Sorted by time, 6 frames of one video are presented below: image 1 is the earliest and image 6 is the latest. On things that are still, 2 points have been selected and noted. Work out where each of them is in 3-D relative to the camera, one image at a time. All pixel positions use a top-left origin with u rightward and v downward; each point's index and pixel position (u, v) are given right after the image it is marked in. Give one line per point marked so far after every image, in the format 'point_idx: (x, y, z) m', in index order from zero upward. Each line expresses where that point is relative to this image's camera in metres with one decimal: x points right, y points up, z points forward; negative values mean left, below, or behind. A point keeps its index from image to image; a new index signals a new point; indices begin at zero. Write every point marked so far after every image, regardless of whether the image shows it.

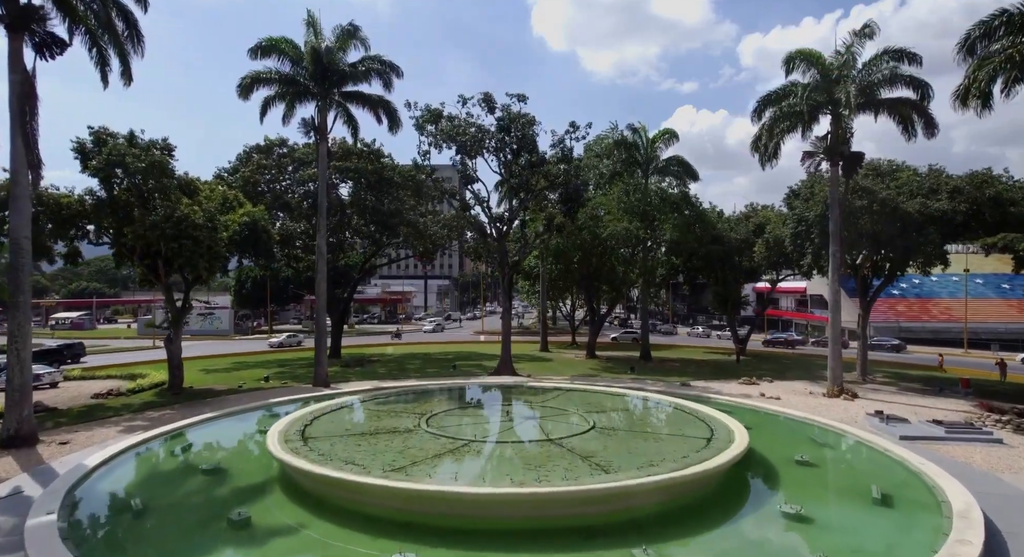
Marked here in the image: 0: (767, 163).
0: (+8.4, +3.8, +19.6) m
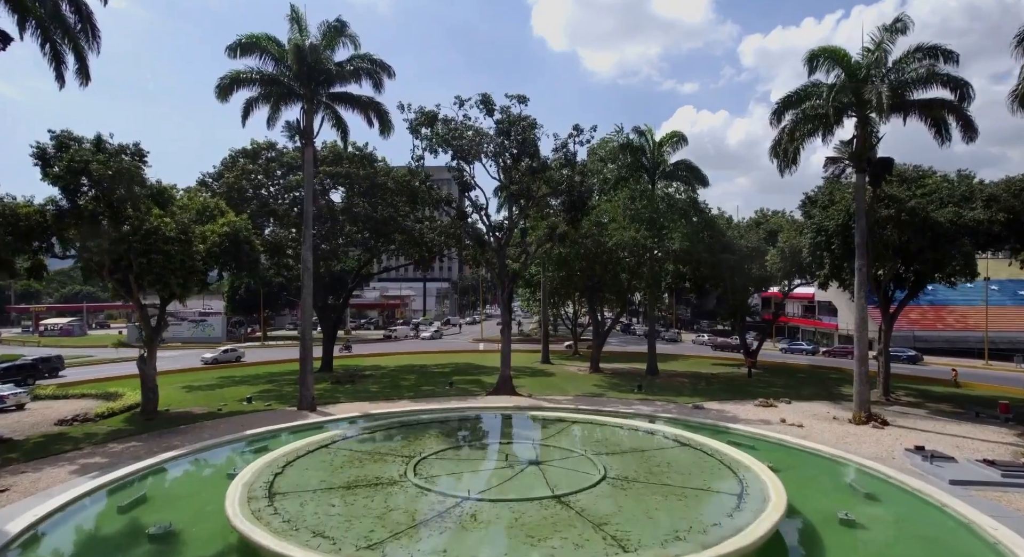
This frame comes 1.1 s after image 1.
0: (+8.4, +3.4, +18.2) m
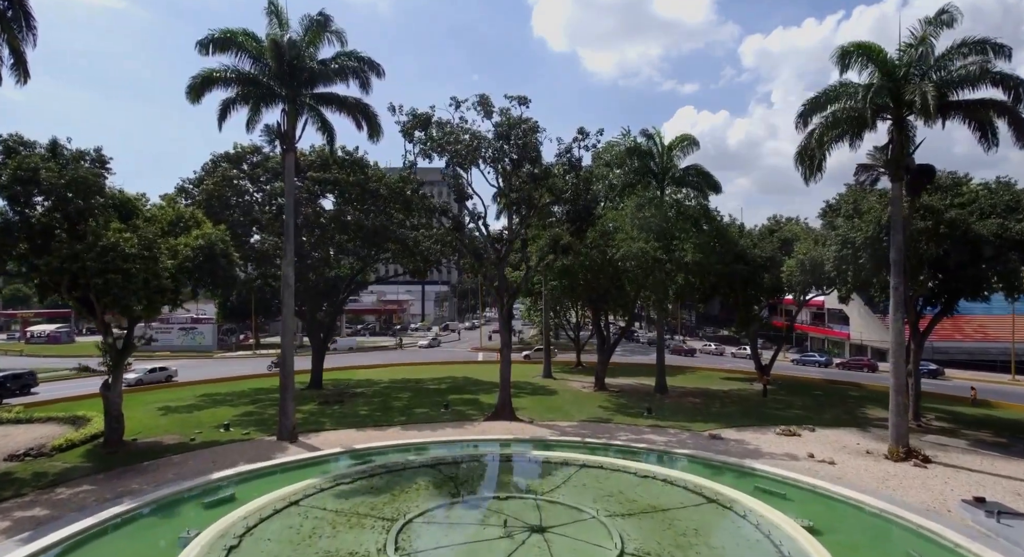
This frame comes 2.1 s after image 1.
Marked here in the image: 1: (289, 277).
0: (+8.4, +2.9, +16.7) m
1: (-6.5, 0.0, +17.4) m
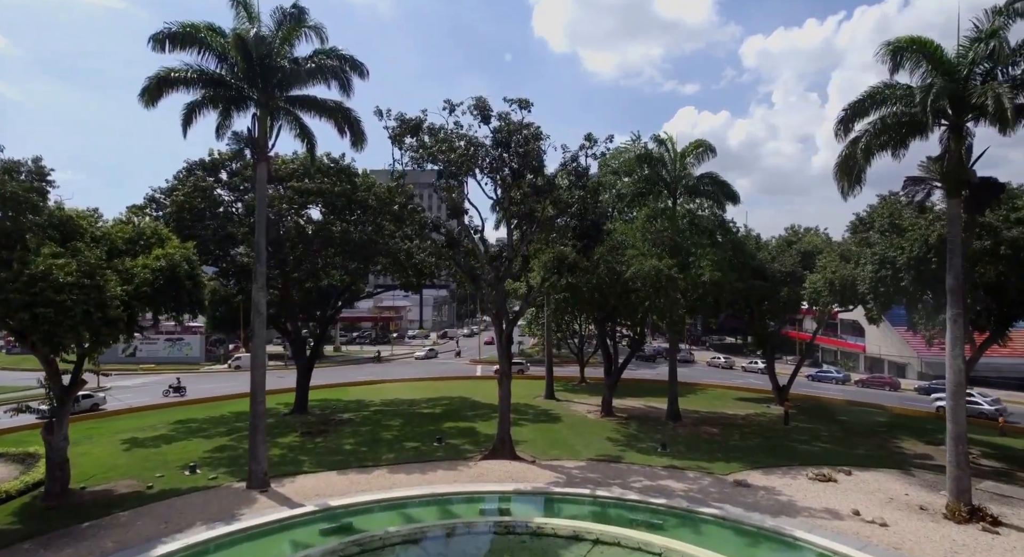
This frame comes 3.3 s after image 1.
0: (+8.4, +2.2, +14.7) m
1: (-6.5, -0.6, +15.4) m
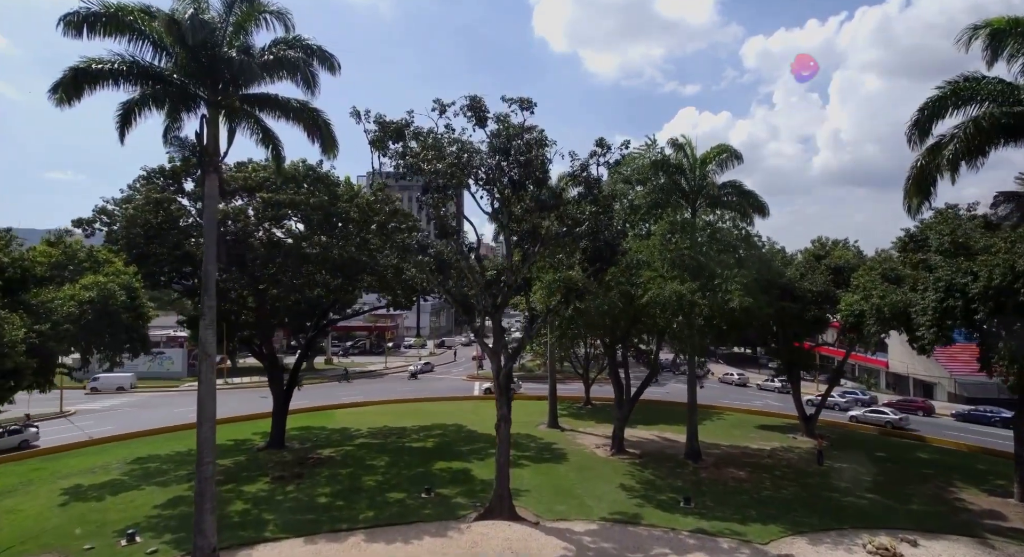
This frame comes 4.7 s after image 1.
0: (+8.4, +1.4, +12.1) m
1: (-6.5, -1.4, +12.8) m
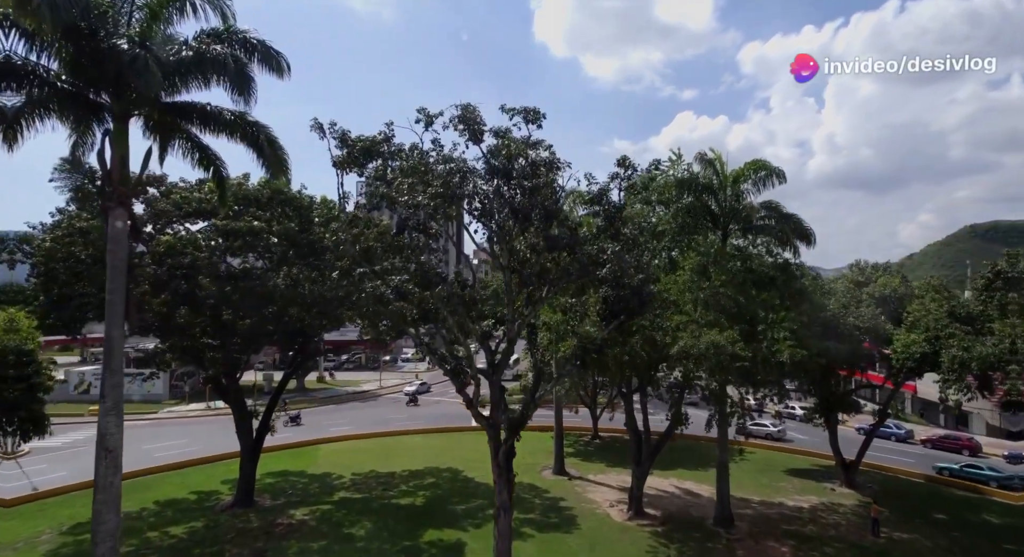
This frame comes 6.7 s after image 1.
0: (+8.4, +0.3, +9.0) m
1: (-6.5, -2.5, +9.8) m
